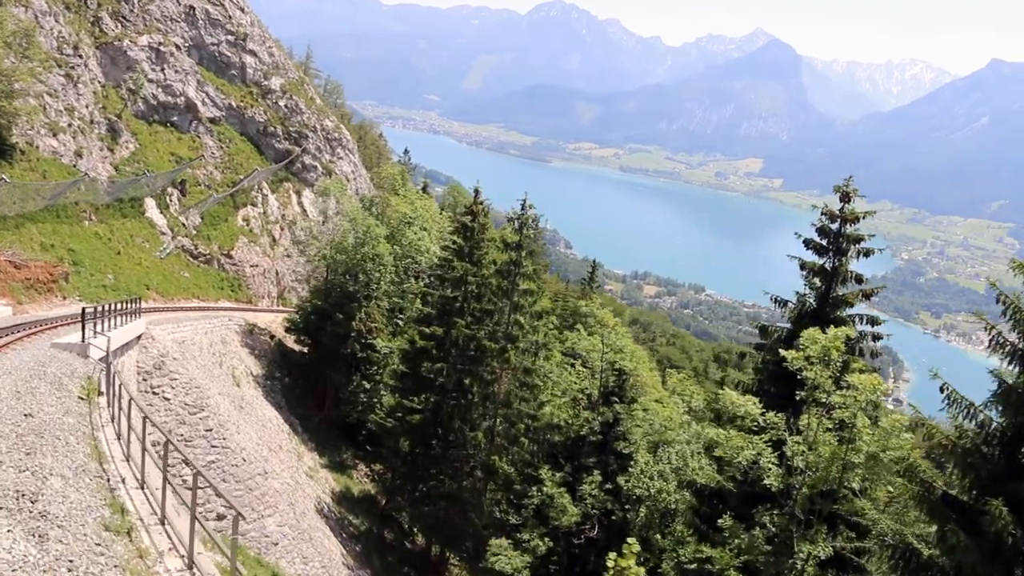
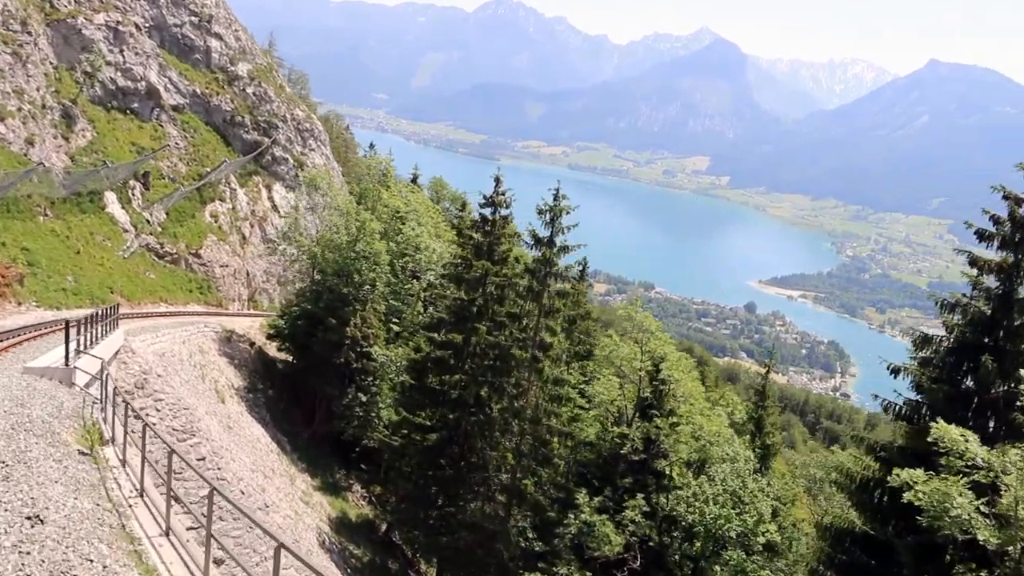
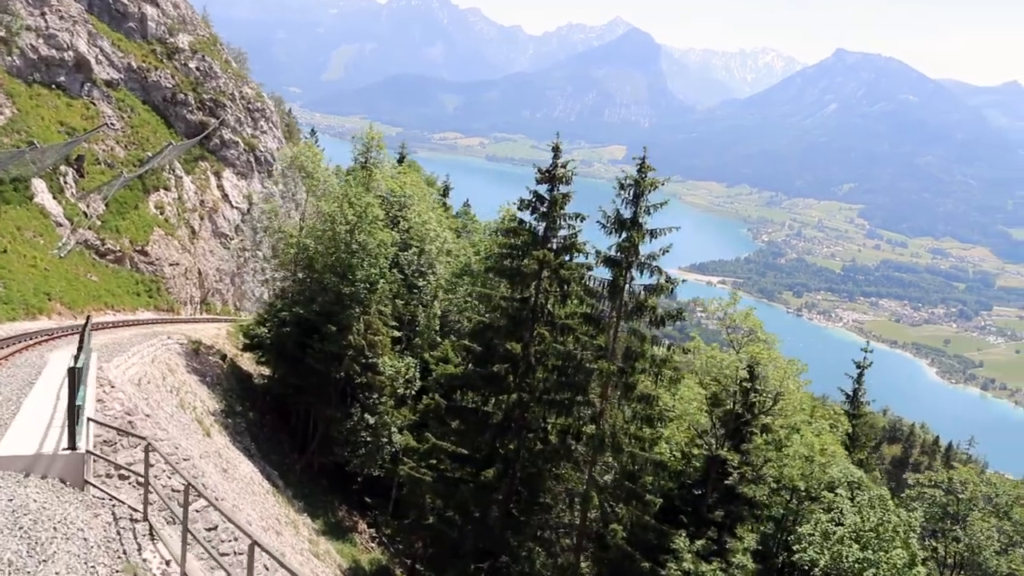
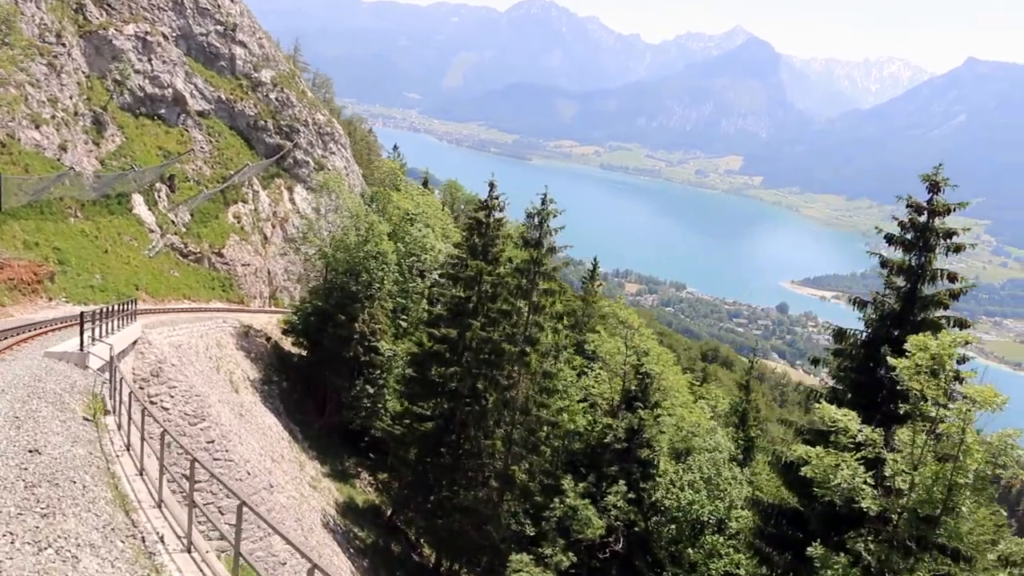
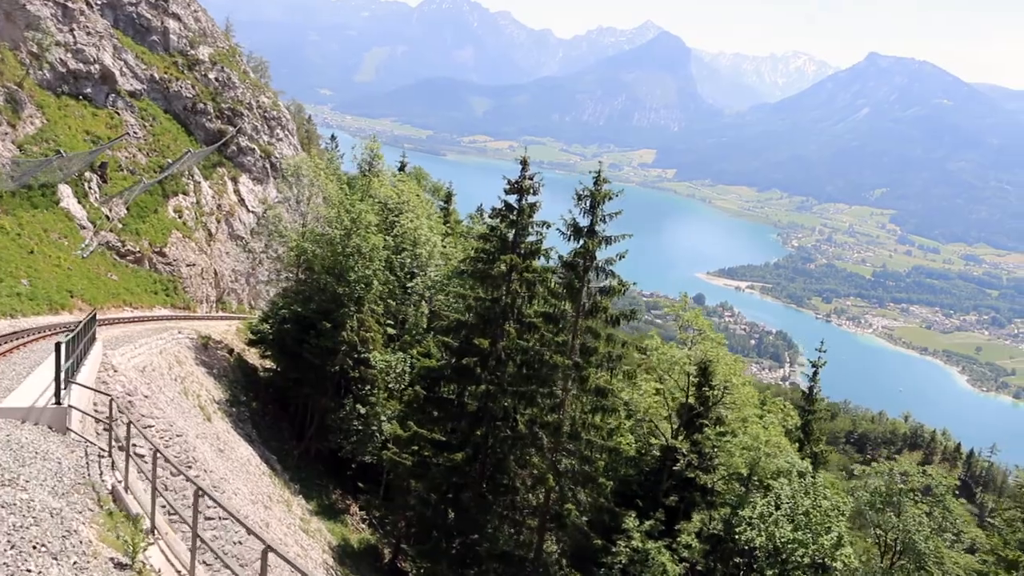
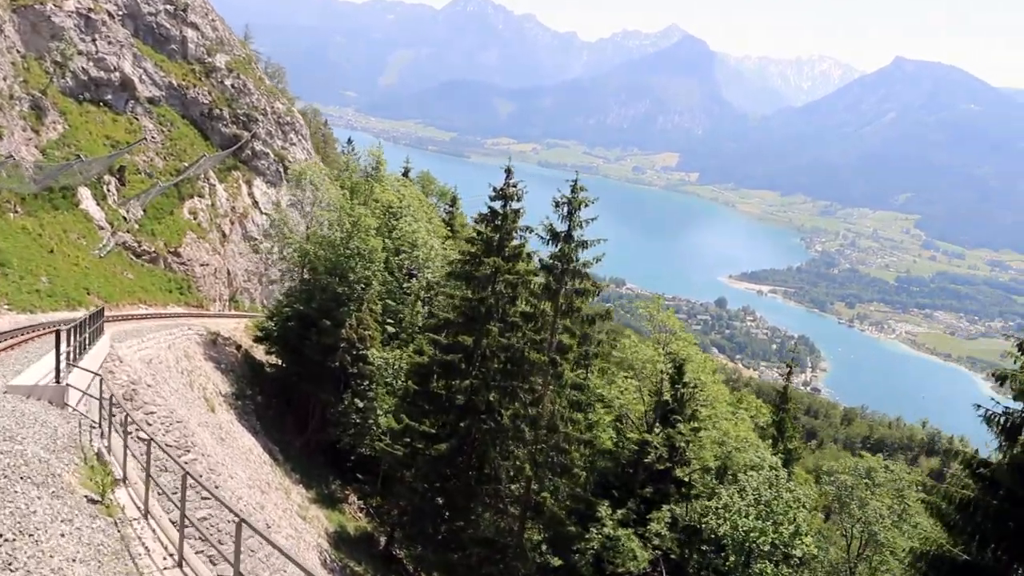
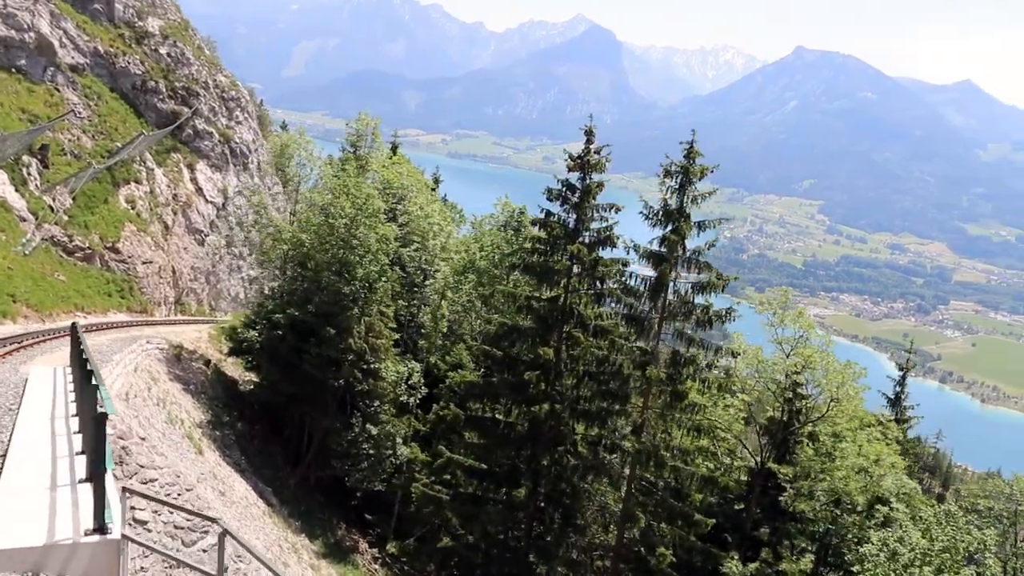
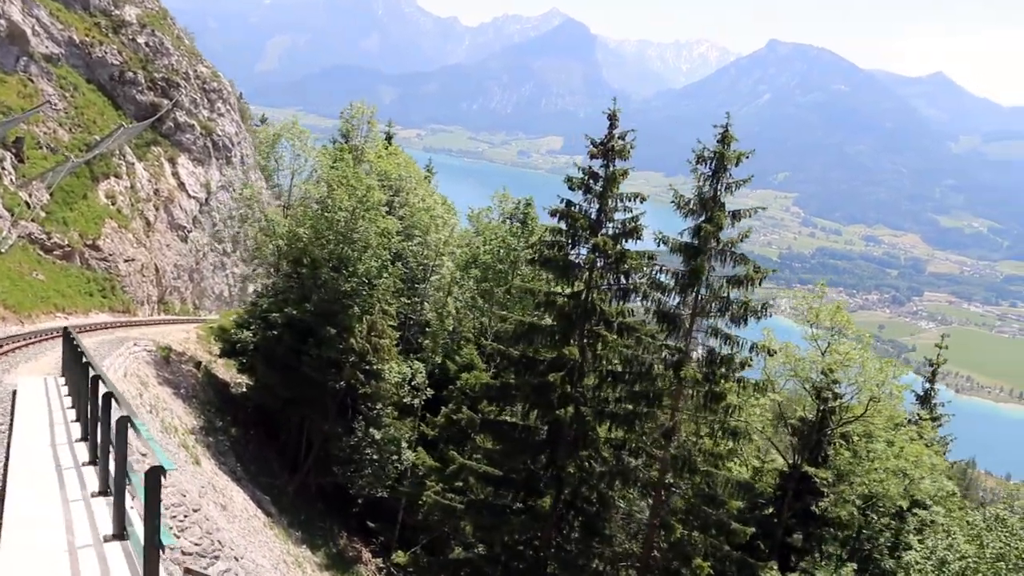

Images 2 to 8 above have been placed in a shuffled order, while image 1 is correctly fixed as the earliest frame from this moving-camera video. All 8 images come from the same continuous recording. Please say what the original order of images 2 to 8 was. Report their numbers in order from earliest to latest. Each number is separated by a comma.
4, 2, 6, 5, 3, 7, 8
